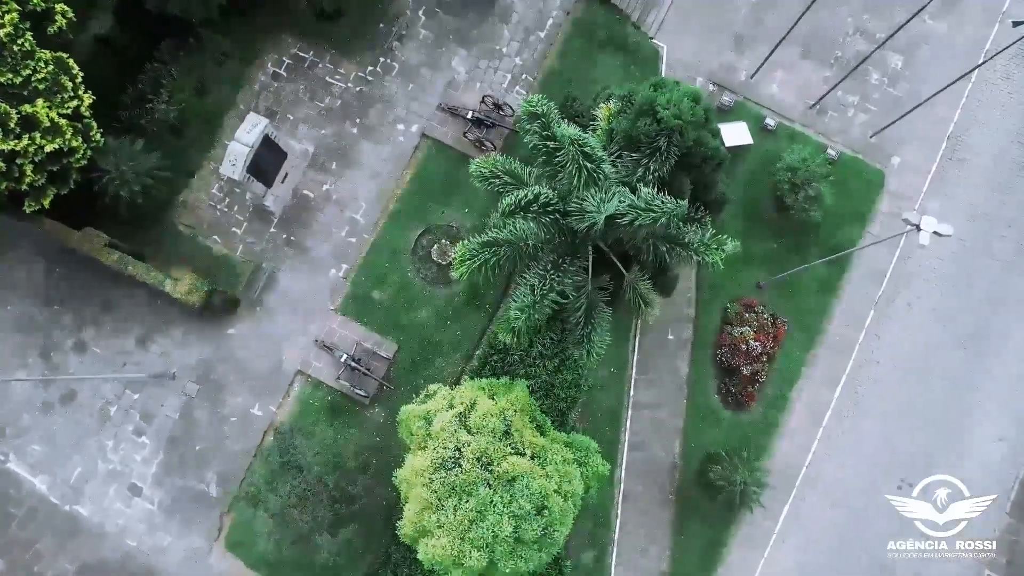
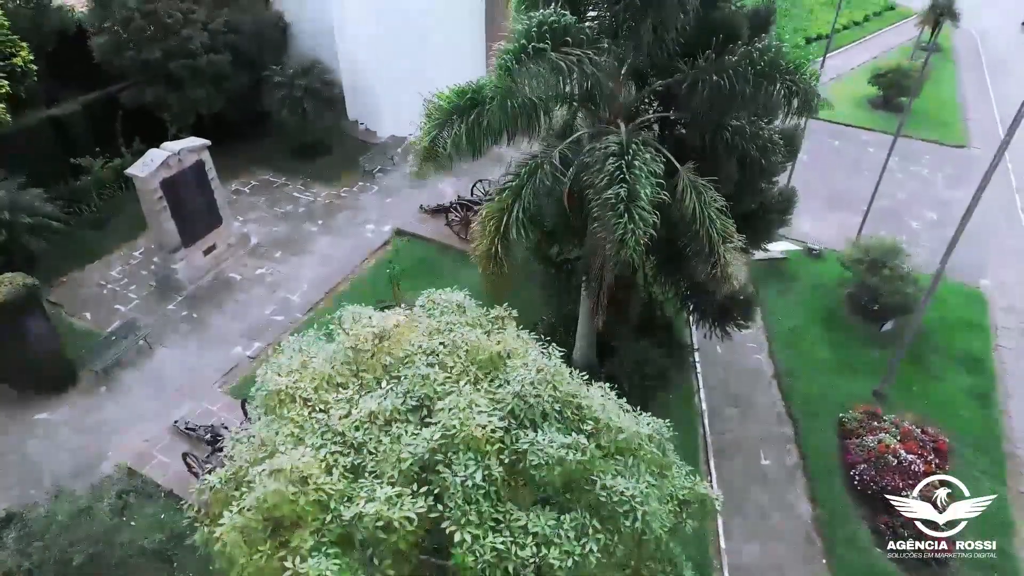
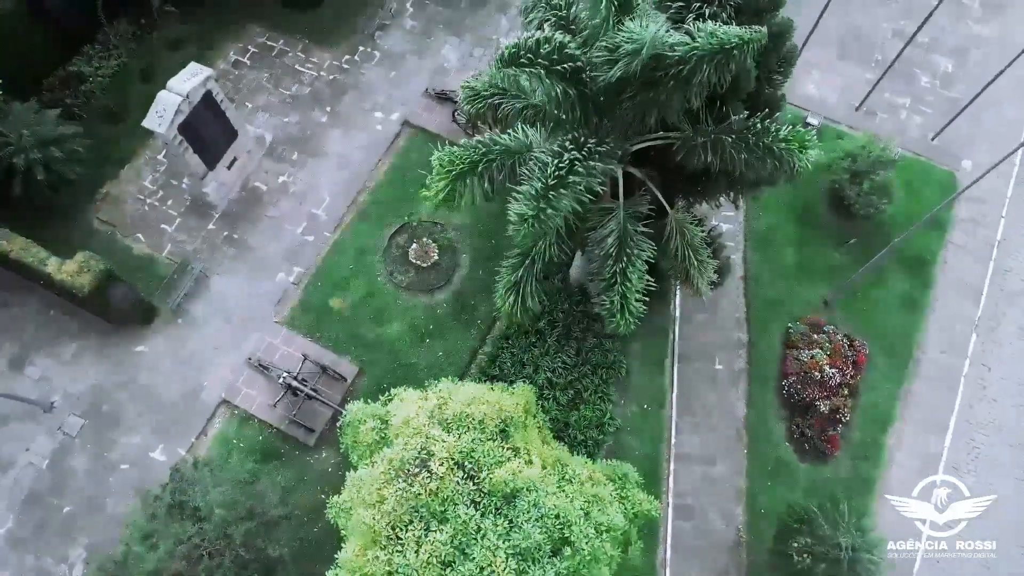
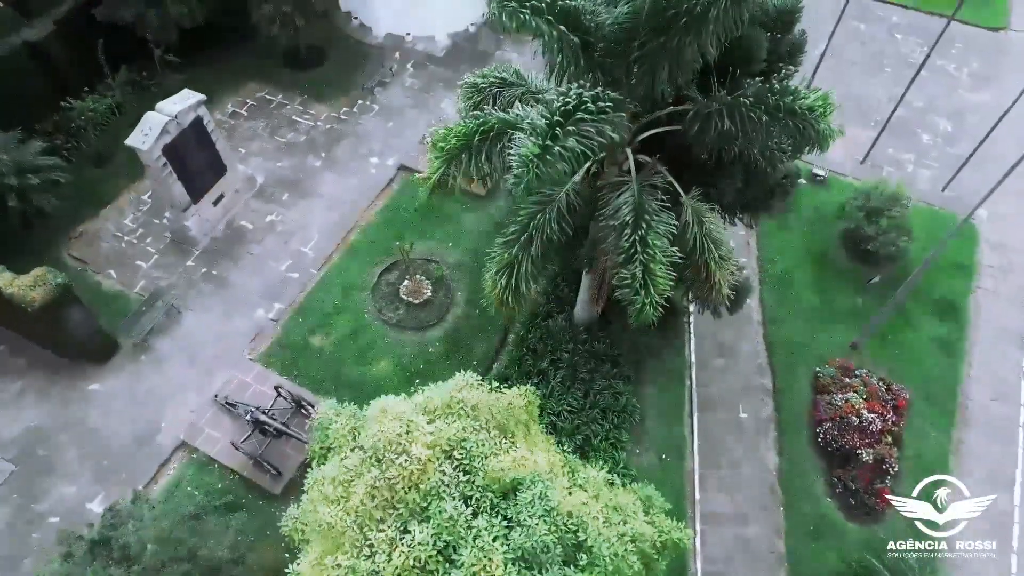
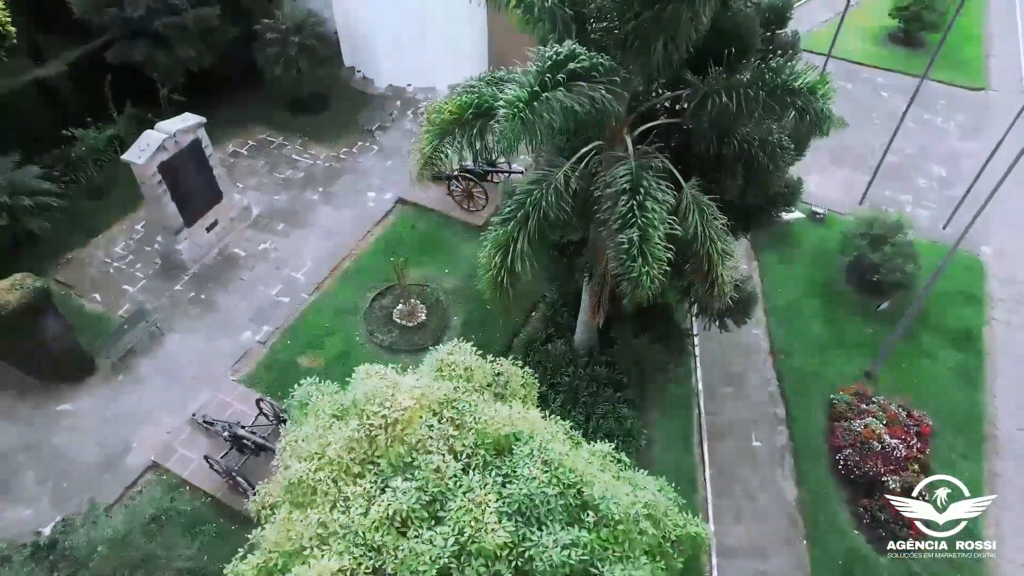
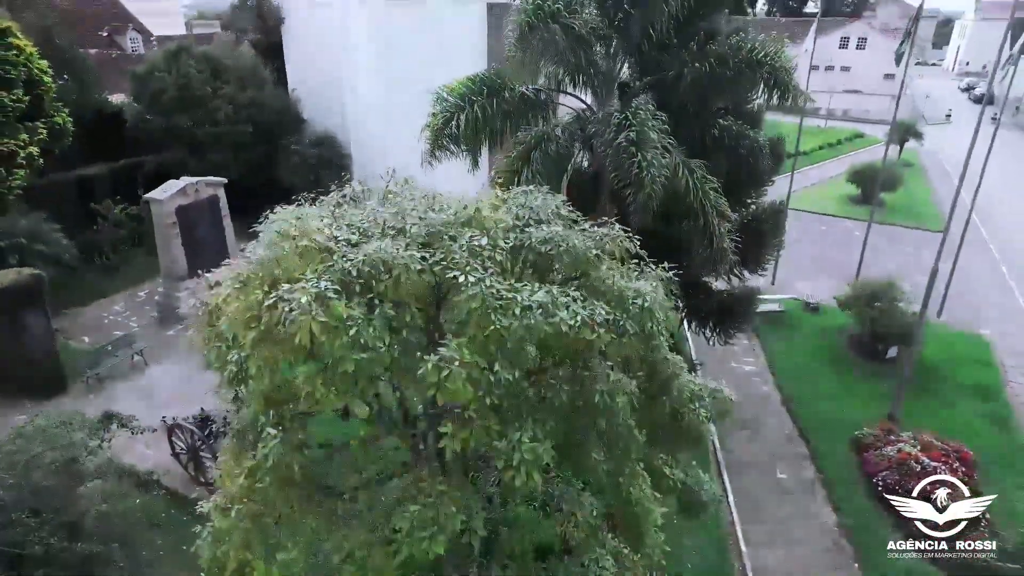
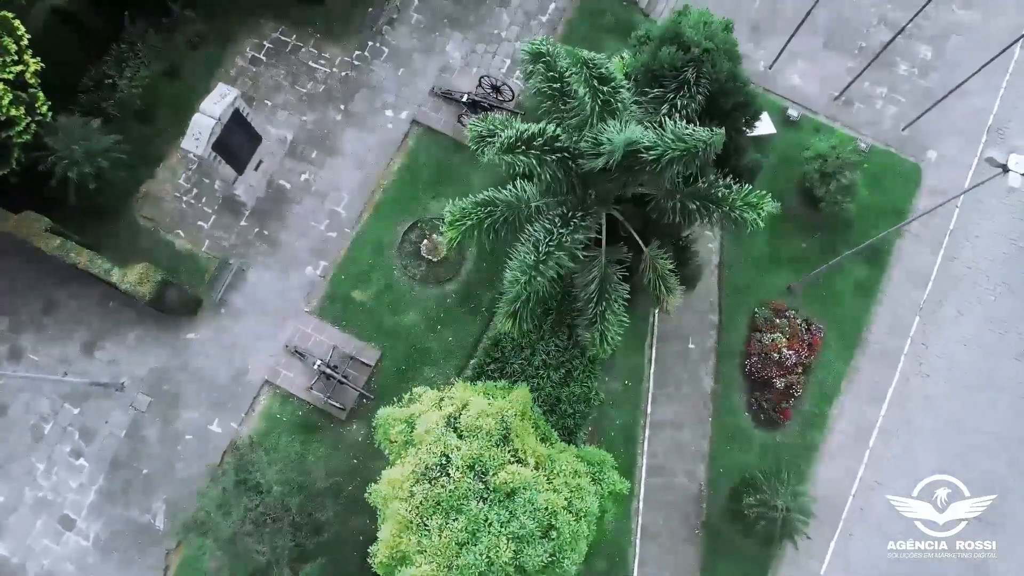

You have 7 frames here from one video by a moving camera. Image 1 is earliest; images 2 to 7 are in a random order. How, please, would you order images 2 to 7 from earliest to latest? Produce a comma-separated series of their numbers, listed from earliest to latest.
7, 3, 4, 5, 2, 6
